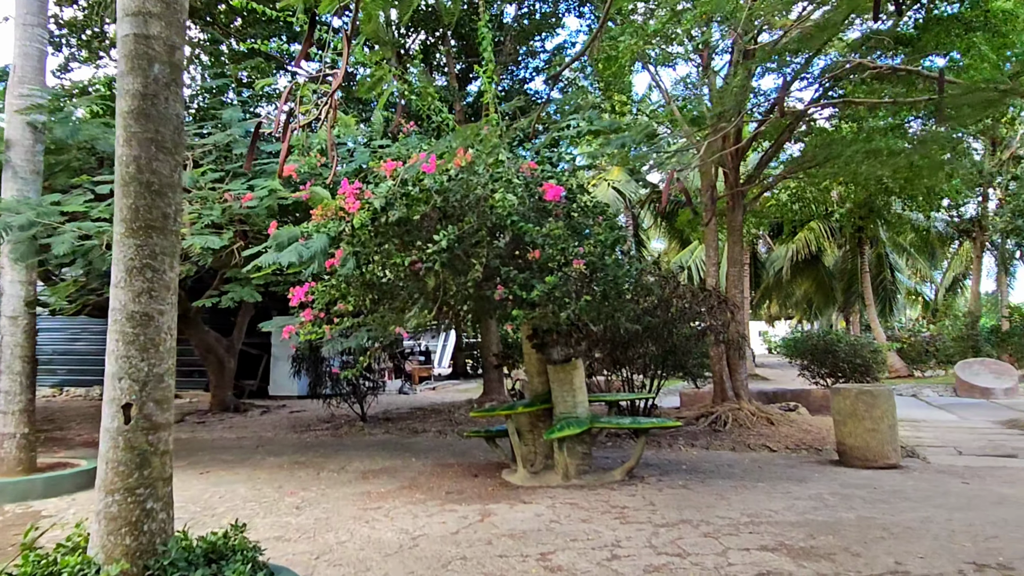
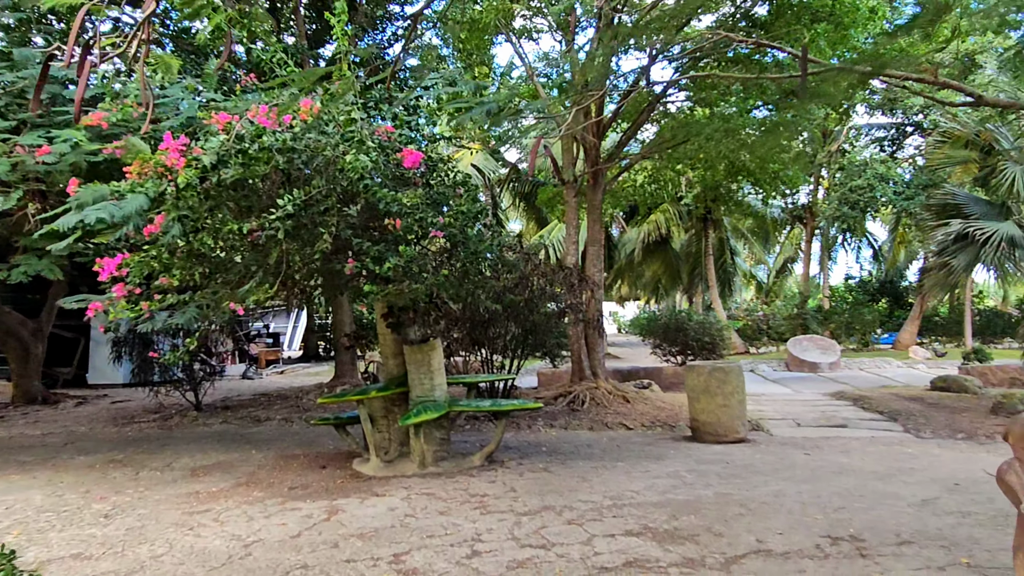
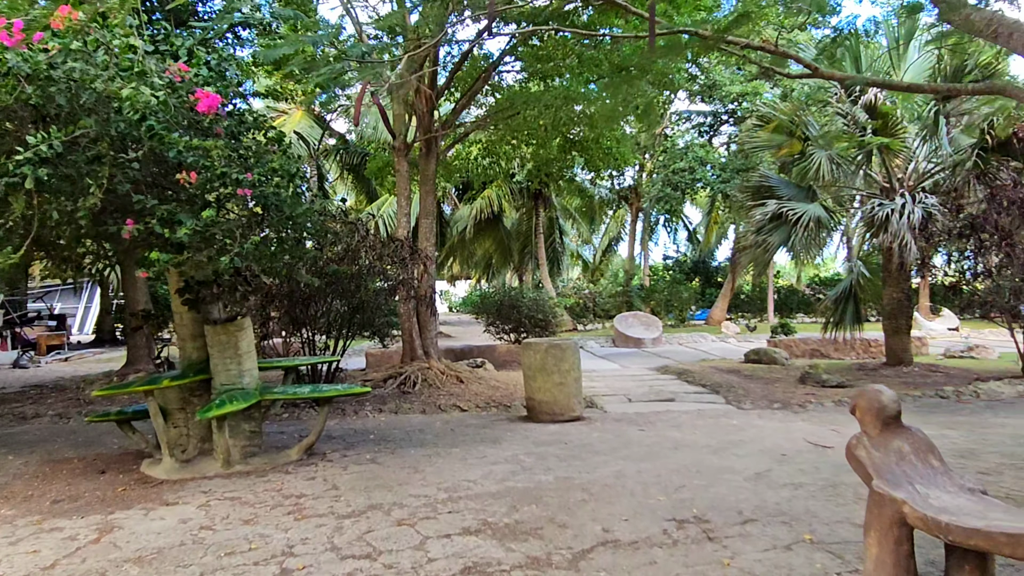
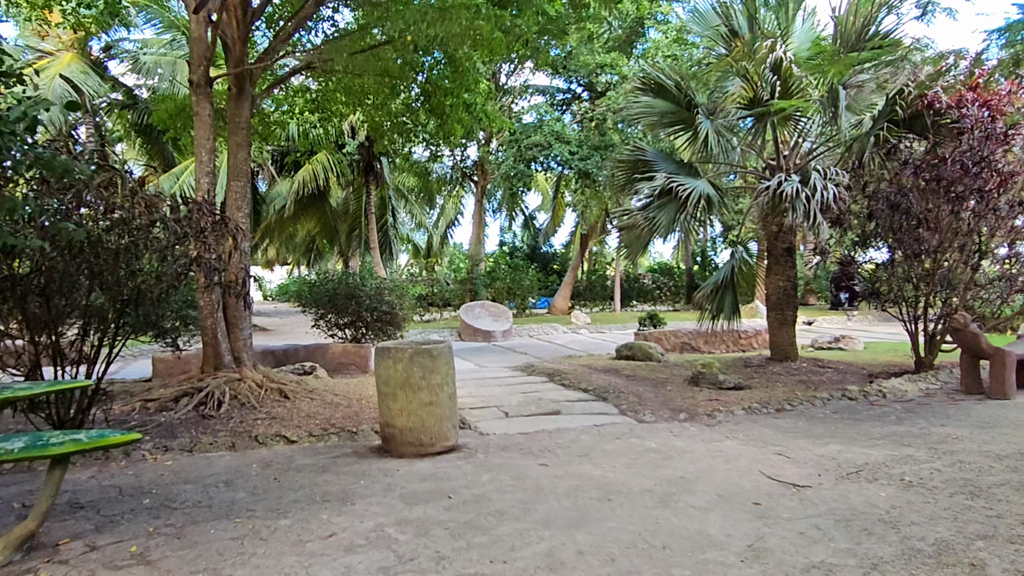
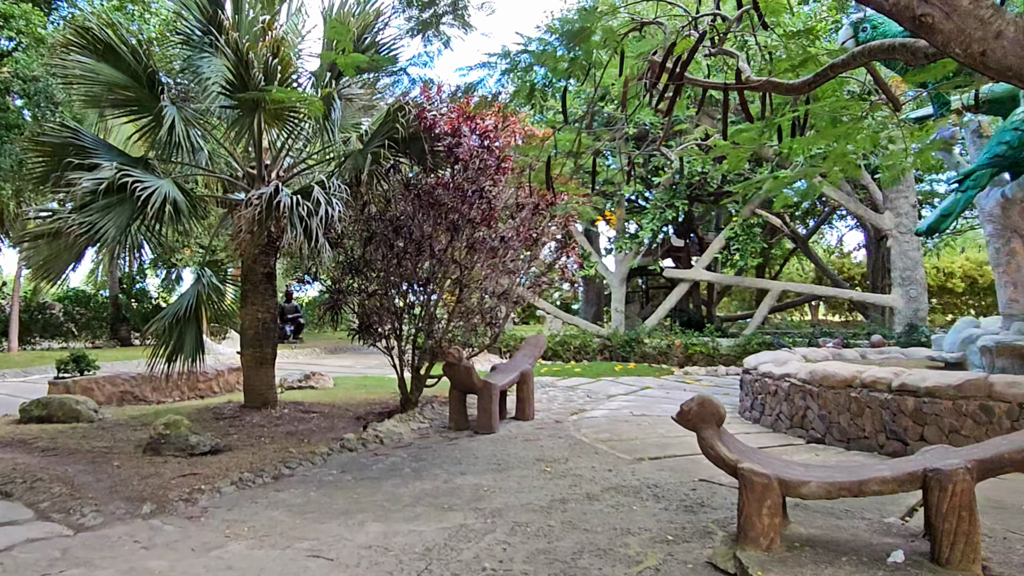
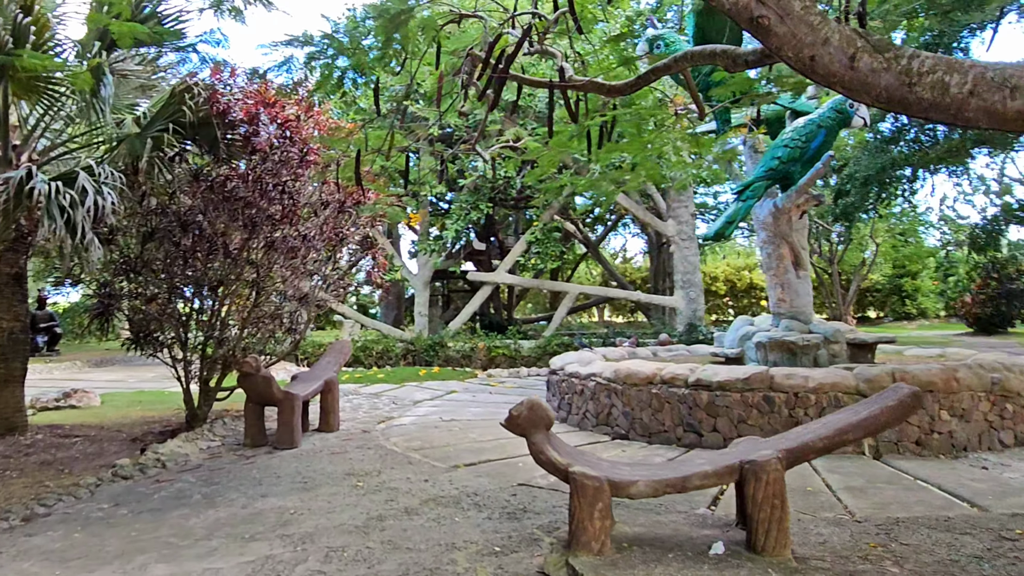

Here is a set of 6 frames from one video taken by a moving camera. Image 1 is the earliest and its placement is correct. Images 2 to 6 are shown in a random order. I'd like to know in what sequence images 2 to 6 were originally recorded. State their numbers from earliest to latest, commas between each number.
2, 3, 4, 5, 6
